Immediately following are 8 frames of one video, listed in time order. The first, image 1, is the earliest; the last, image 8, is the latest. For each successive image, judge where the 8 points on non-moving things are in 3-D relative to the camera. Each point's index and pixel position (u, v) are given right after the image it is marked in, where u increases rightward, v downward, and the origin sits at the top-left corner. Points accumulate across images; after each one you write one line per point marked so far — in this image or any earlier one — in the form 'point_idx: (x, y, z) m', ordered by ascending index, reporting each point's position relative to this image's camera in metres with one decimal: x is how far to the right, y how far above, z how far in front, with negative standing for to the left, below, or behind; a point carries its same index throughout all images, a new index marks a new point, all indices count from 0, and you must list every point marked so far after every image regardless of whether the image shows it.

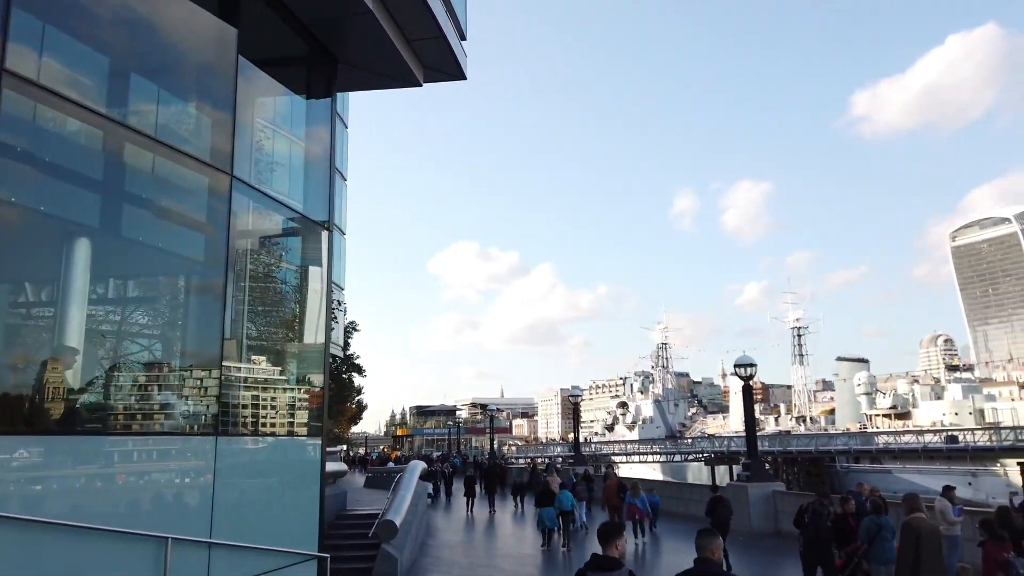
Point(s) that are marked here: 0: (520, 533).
0: (0.0, -6.4, +19.8) m
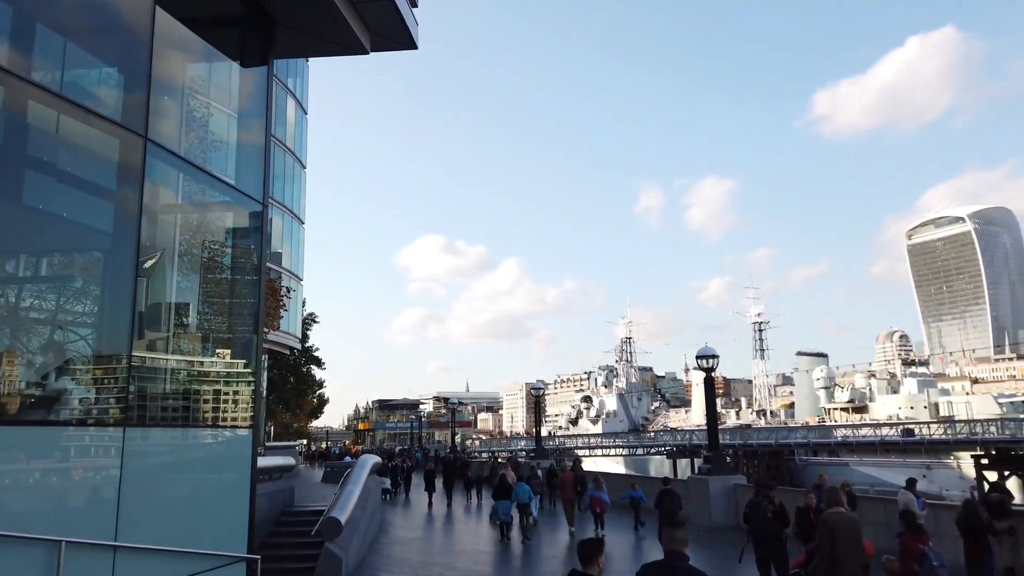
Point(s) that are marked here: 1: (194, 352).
0: (-1.1, -6.1, +19.2) m
1: (-4.1, -0.9, +9.9) m
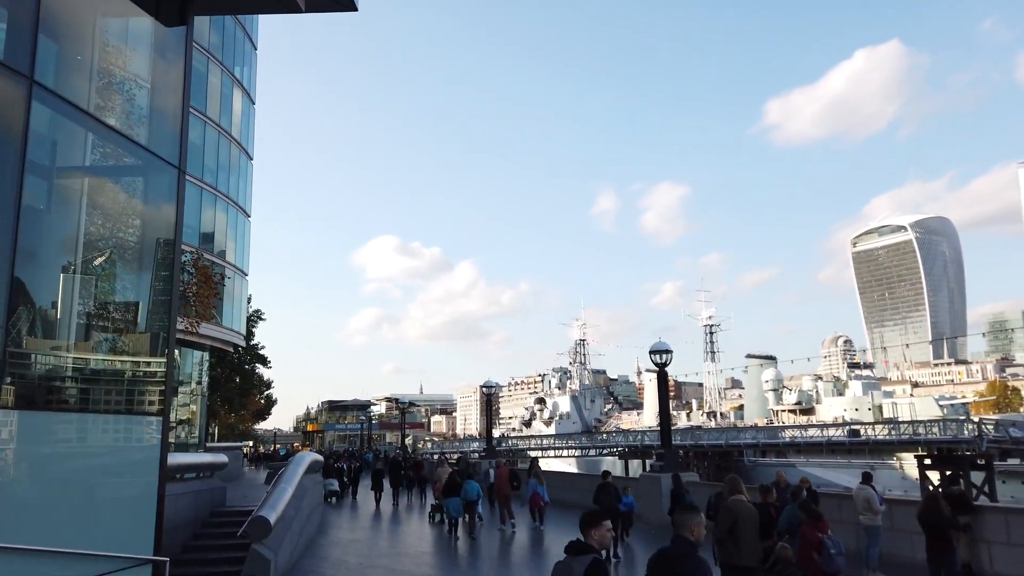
0: (-2.4, -5.9, +18.5) m
1: (-4.7, -0.6, +9.0) m
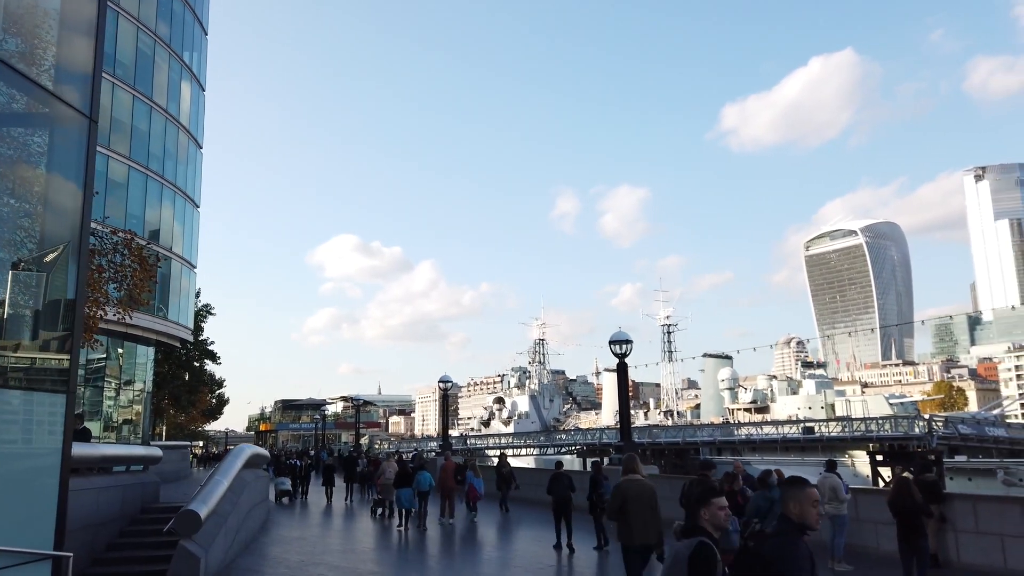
0: (-3.4, -5.5, +17.7) m
1: (-5.3, -0.3, +8.2) m
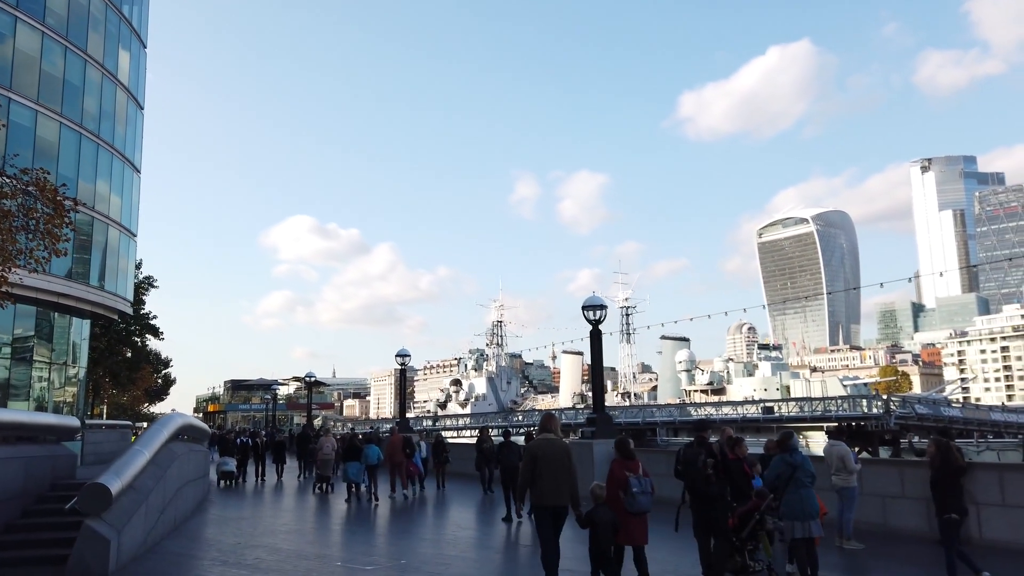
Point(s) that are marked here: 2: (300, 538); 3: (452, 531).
0: (-4.2, -4.7, +16.3) m
1: (-5.5, +0.4, +6.5) m
2: (-3.1, -3.7, +11.2) m
3: (-1.0, -3.8, +11.9) m
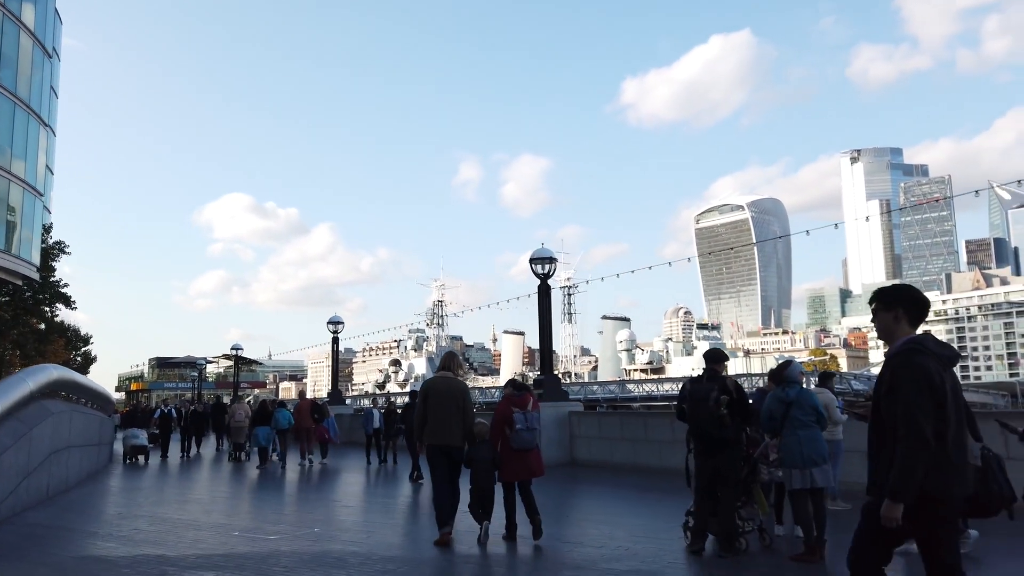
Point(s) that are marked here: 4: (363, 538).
0: (-5.4, -3.6, +14.6) m
1: (-5.8, +1.2, +4.6) m
2: (-3.9, -2.8, +9.6) m
3: (-1.9, -2.9, +10.5) m
4: (-1.3, -2.3, +7.0) m
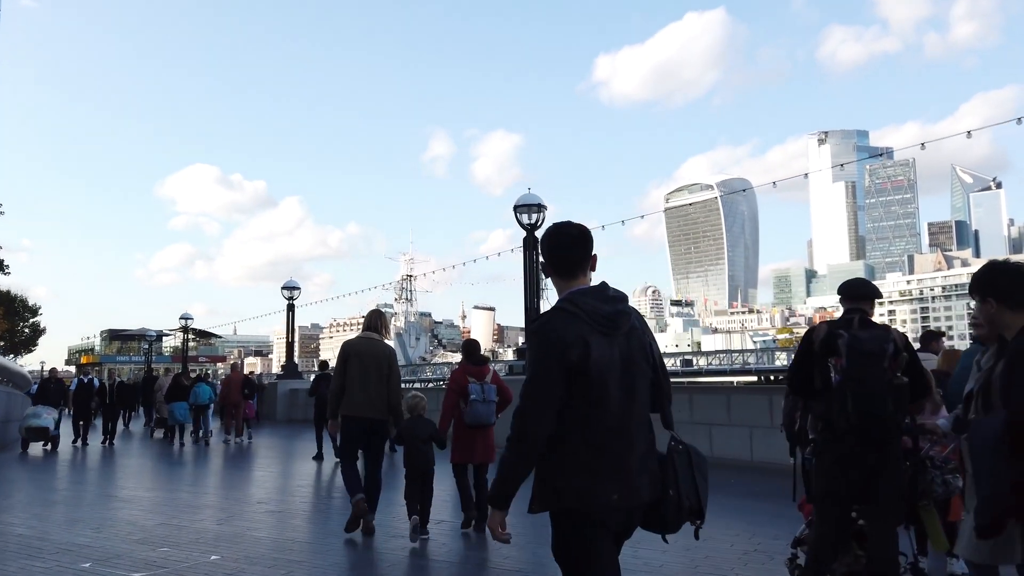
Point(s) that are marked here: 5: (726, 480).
0: (-5.8, -2.8, +12.2) m
1: (-5.7, +1.8, +2.1) m
2: (-4.1, -2.2, +7.3) m
3: (-2.0, -2.2, +8.2) m
4: (-1.4, -1.8, +4.7) m
5: (+2.8, -2.5, +9.8) m
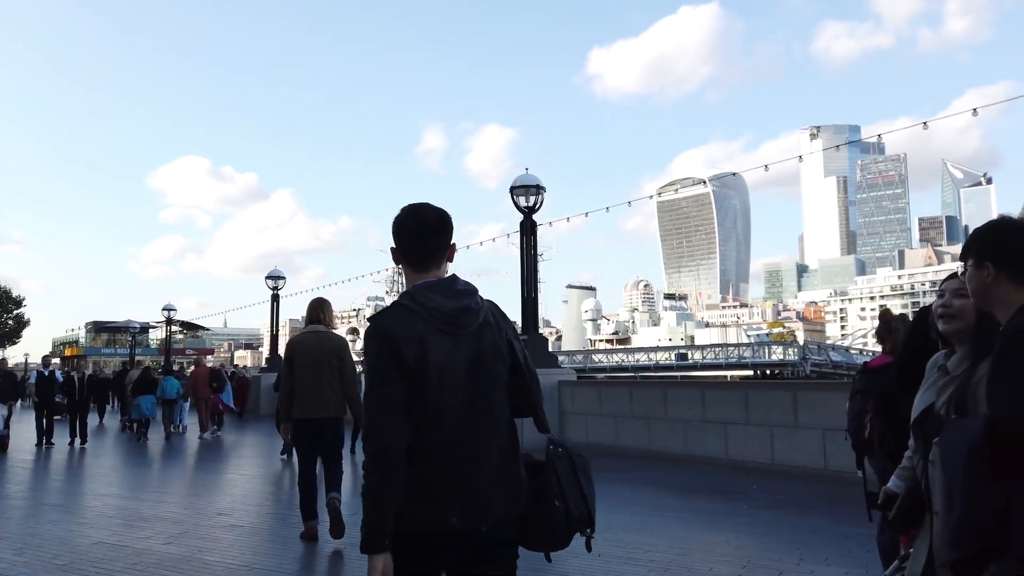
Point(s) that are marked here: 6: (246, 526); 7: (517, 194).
0: (-5.8, -2.6, +11.3) m
1: (-5.7, +1.9, +1.2) m
2: (-4.1, -2.0, +6.4) m
3: (-2.1, -2.1, +7.3) m
4: (-1.4, -1.6, +3.9) m
5: (+2.7, -2.3, +9.0) m
6: (-2.2, -2.0, +6.2) m
7: (0.0, +1.5, +11.4) m
